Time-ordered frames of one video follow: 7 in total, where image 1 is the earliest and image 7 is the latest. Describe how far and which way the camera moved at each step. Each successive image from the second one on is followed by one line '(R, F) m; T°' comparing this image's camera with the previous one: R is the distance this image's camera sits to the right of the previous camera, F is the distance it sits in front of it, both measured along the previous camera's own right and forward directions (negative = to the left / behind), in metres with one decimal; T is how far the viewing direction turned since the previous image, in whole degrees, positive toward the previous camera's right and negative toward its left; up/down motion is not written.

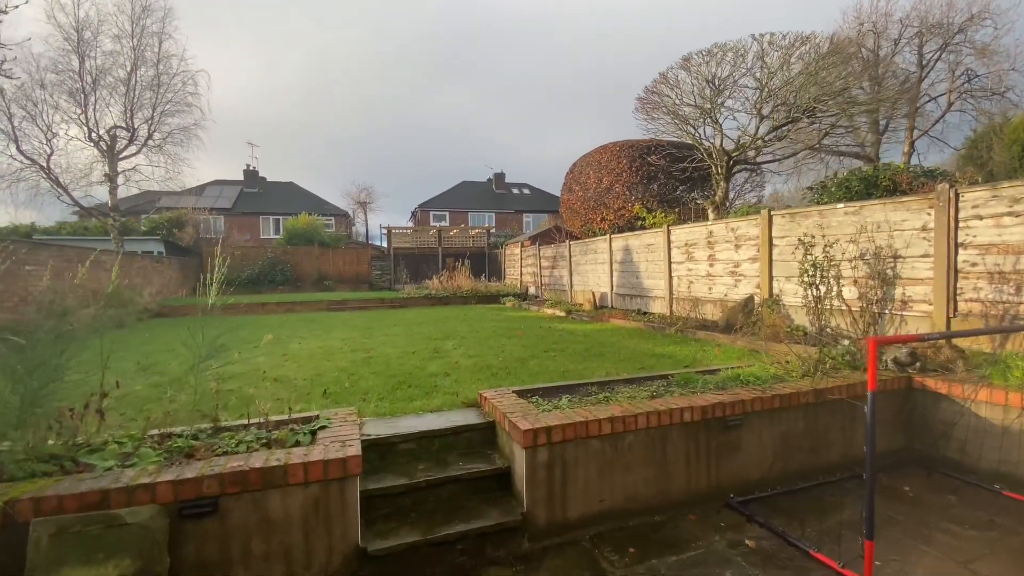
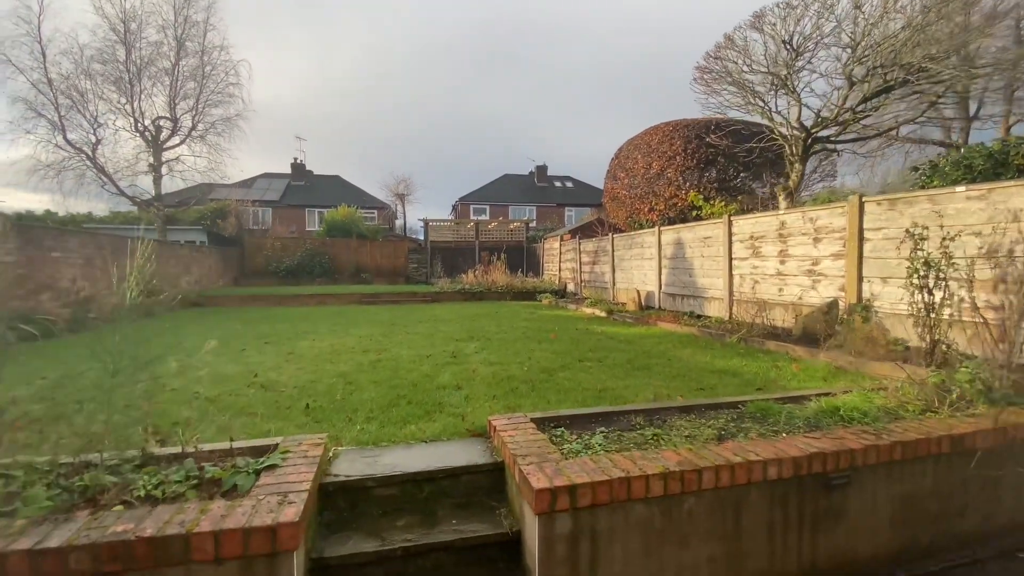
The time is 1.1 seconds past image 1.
(+0.1, +0.8) m; -5°
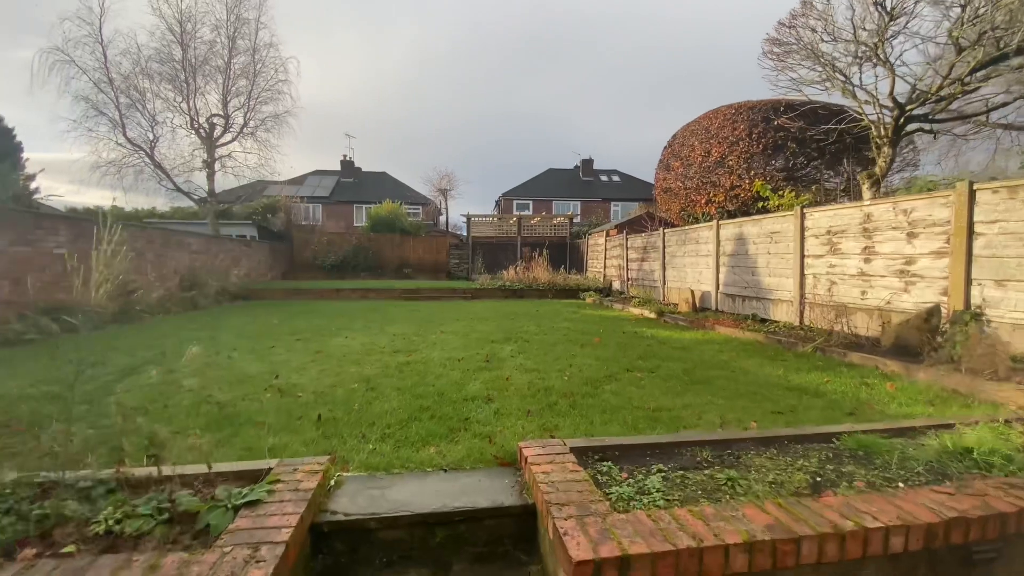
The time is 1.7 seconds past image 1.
(0.0, +0.5) m; -5°
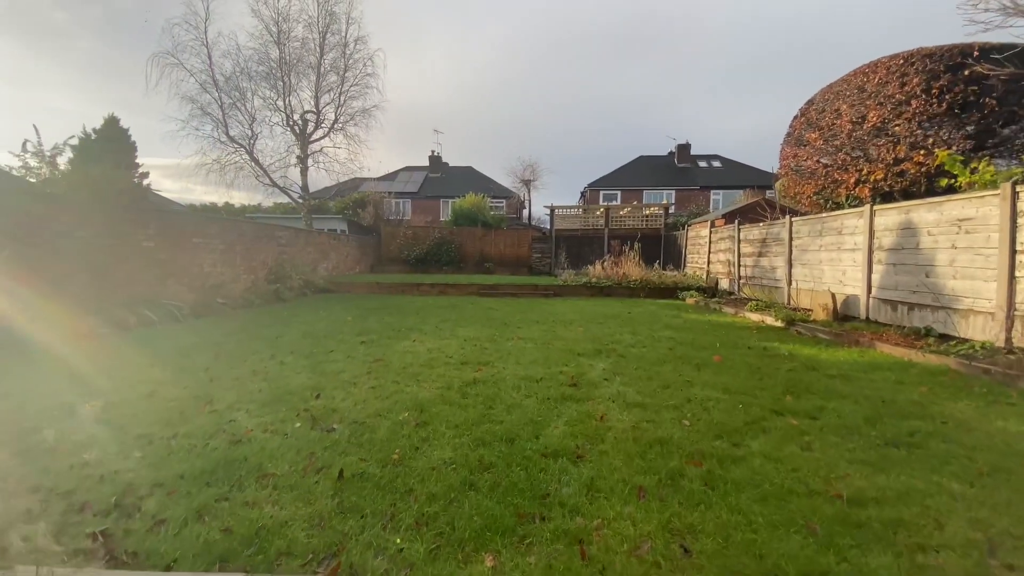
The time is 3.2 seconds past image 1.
(-0.1, +0.9) m; -10°
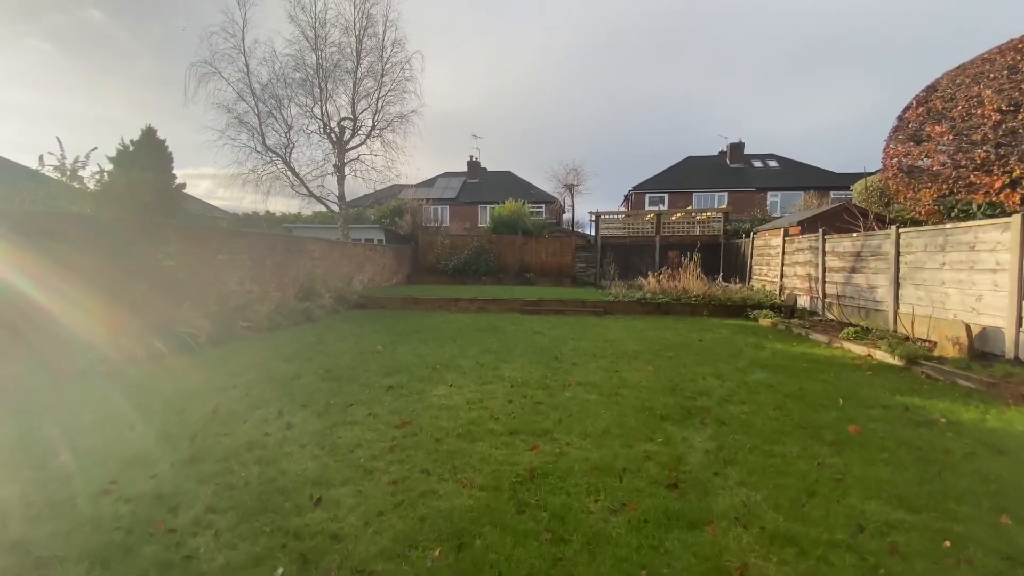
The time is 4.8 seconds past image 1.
(-0.2, +0.9) m; -5°
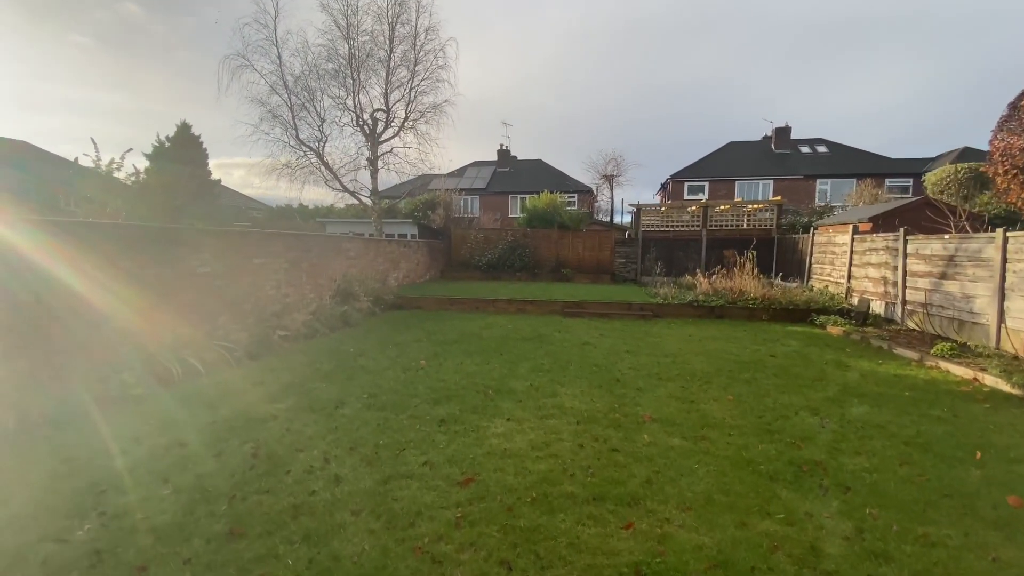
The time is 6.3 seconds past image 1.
(-0.3, +0.5) m; -3°
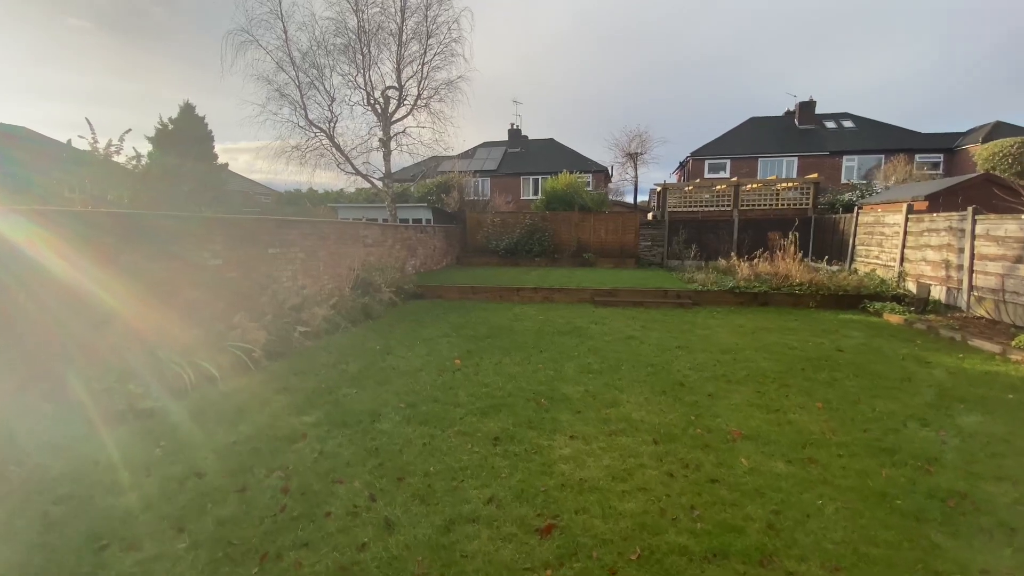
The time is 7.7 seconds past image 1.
(-0.4, +0.5) m; -1°
